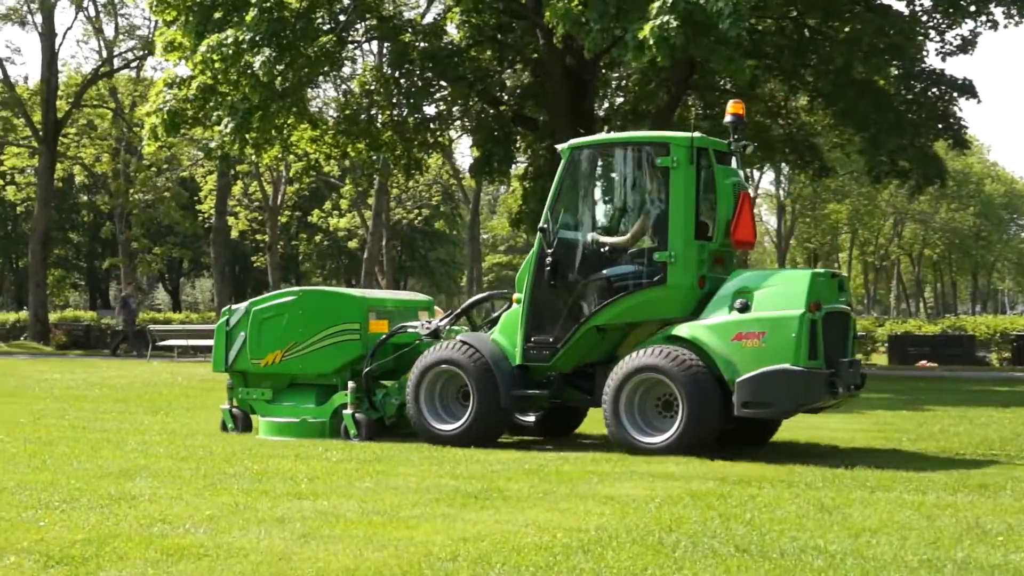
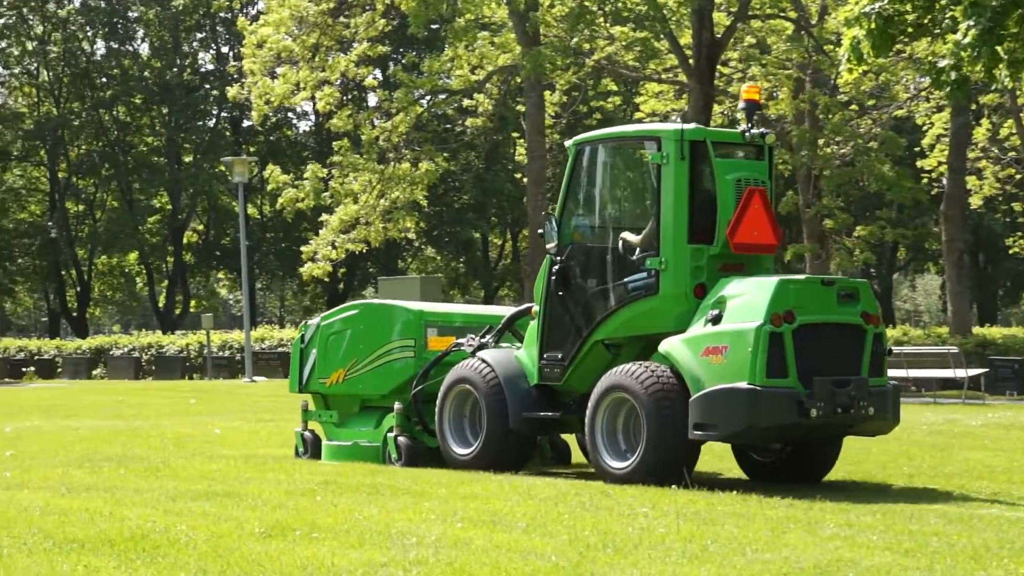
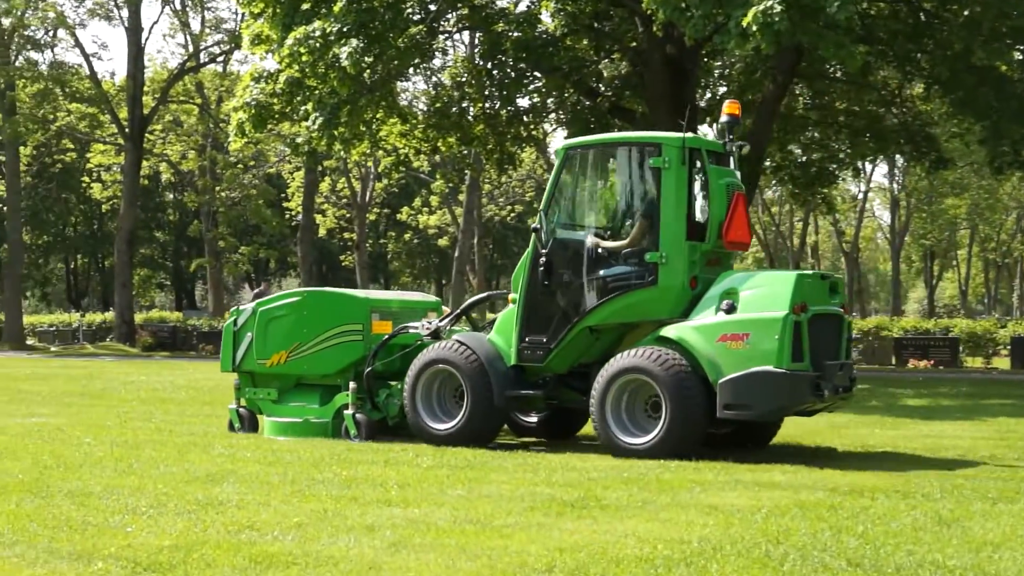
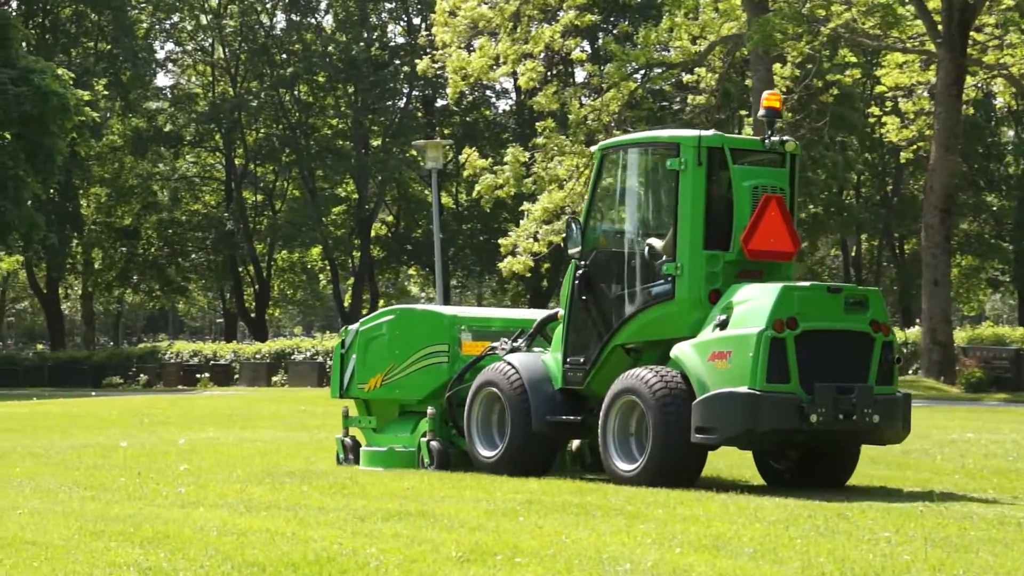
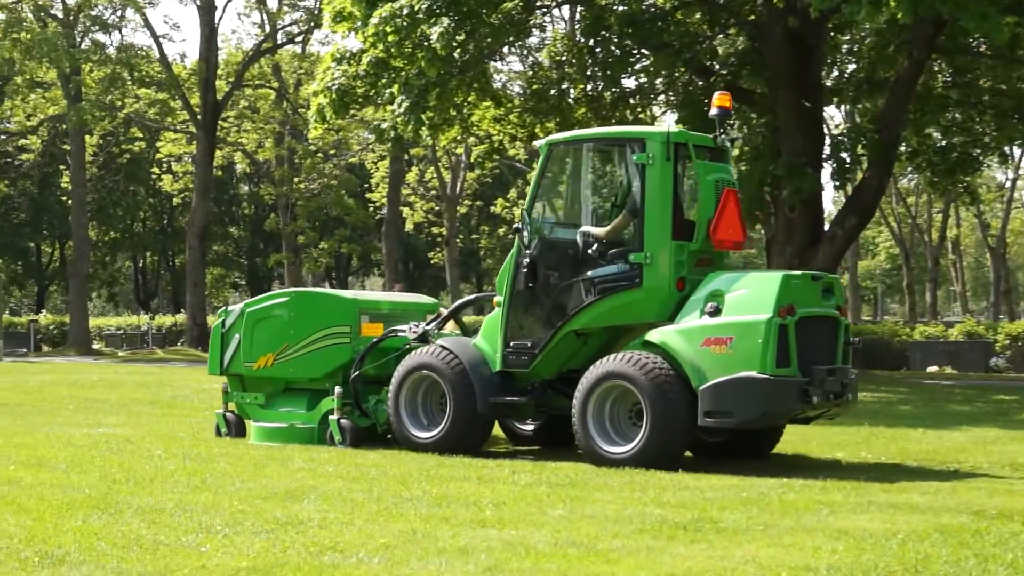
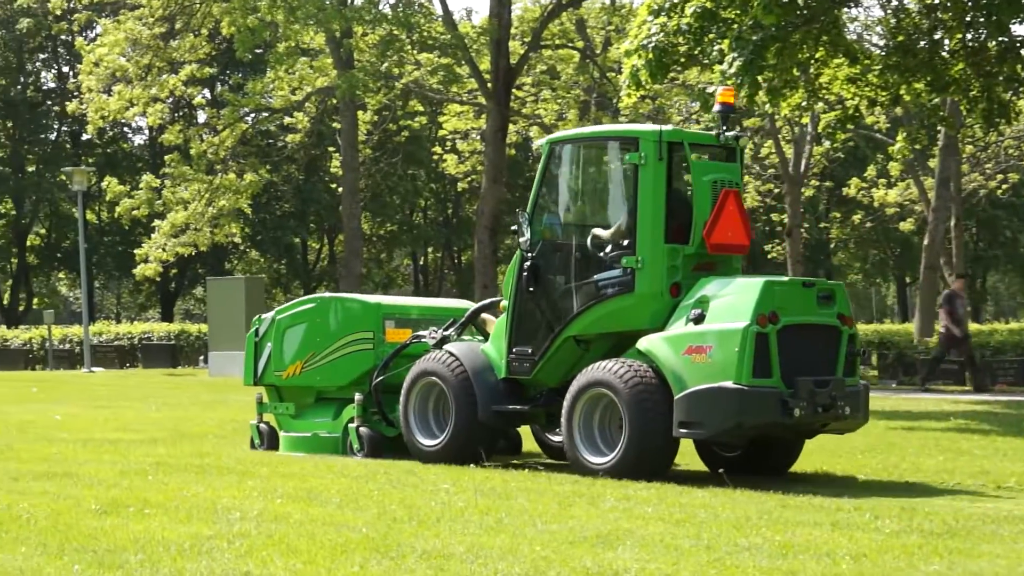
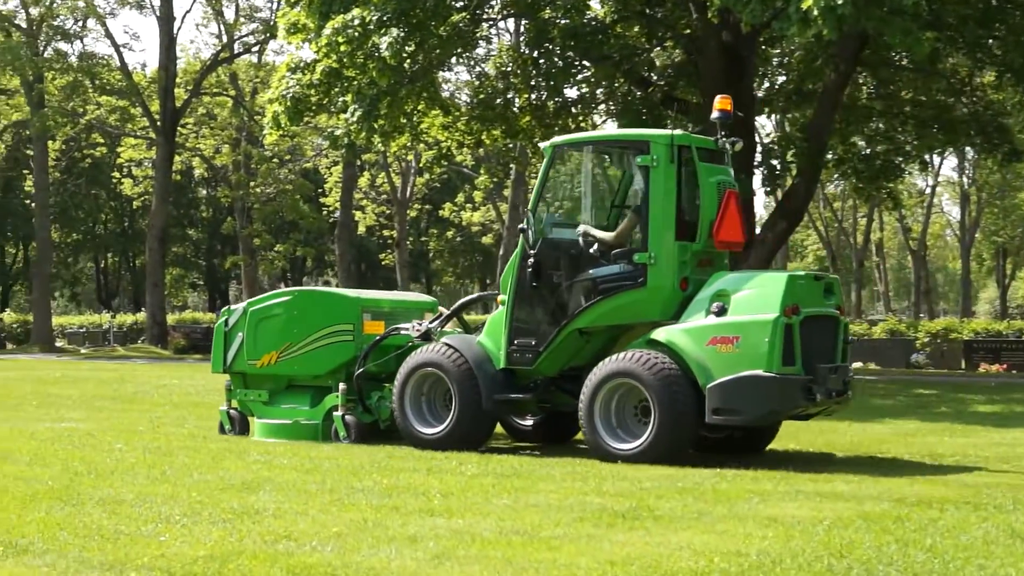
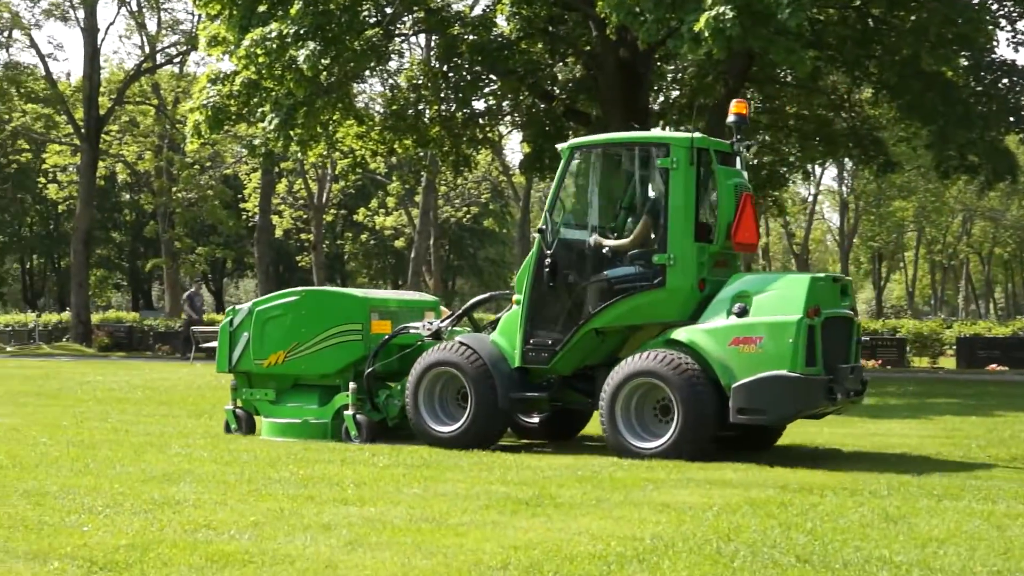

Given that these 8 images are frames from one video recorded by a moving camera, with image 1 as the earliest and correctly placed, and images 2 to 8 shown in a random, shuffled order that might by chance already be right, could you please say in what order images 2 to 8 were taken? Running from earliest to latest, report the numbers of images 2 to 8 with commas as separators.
8, 3, 7, 5, 6, 2, 4
